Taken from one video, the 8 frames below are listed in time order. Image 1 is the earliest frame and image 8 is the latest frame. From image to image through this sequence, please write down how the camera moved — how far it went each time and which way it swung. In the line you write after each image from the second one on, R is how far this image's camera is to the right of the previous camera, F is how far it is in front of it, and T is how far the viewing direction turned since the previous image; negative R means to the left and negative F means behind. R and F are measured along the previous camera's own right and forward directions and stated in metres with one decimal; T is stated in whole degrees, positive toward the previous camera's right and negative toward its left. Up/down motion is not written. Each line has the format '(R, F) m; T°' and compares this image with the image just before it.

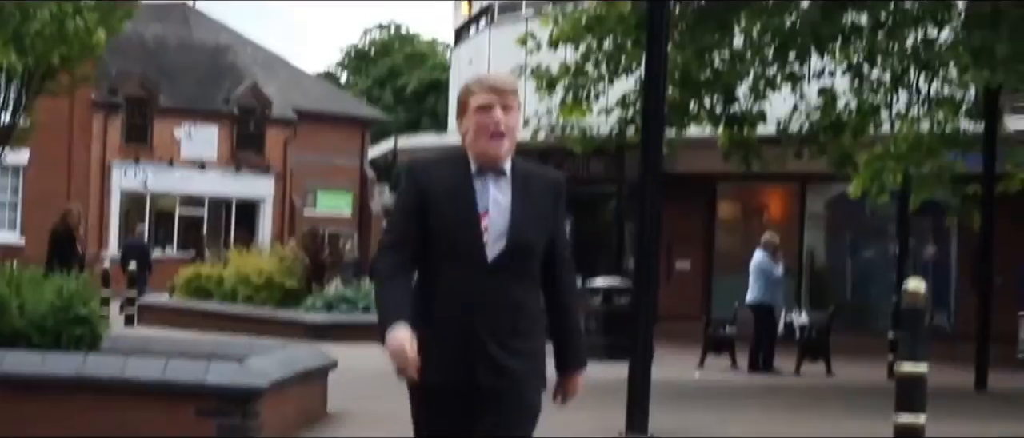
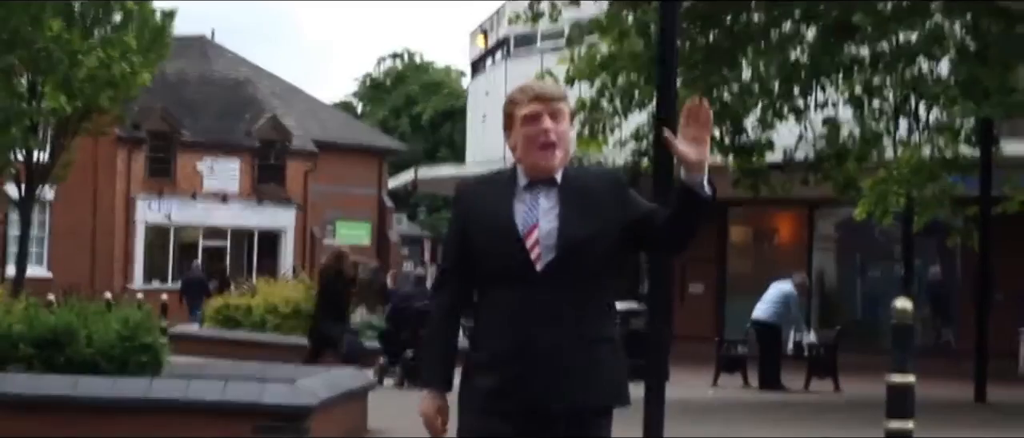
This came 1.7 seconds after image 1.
(0.0, -0.9) m; 0°
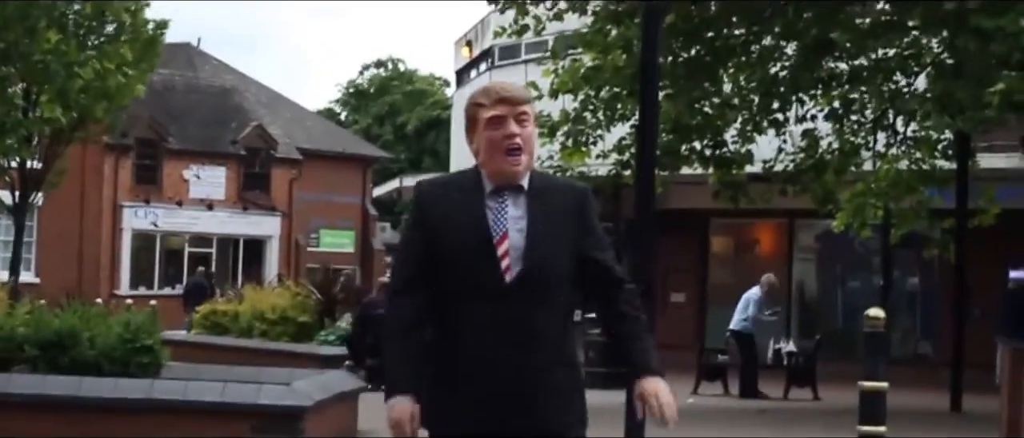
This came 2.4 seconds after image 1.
(0.0, -0.4) m; 0°
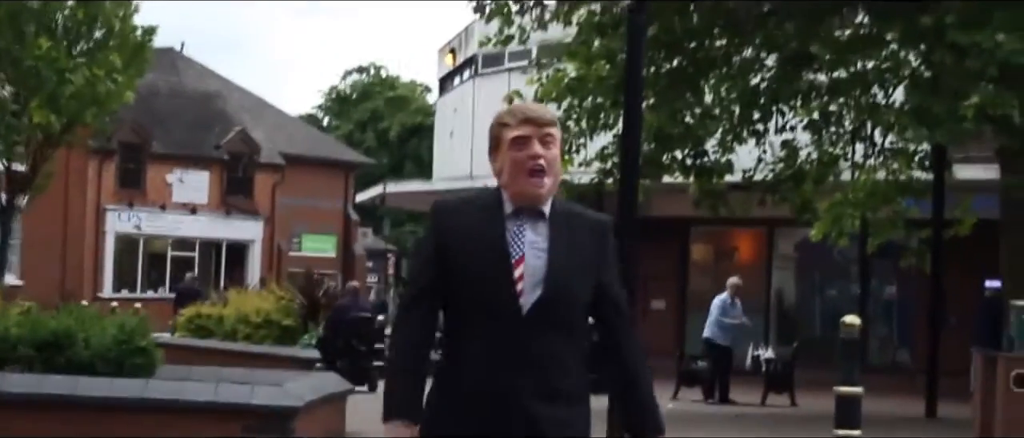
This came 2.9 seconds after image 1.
(0.0, -0.3) m; 0°
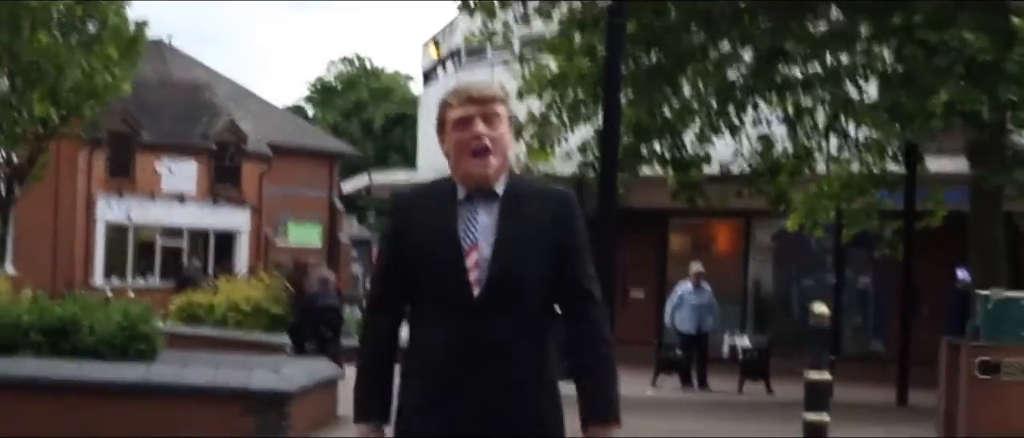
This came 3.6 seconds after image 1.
(0.0, -0.6) m; 0°
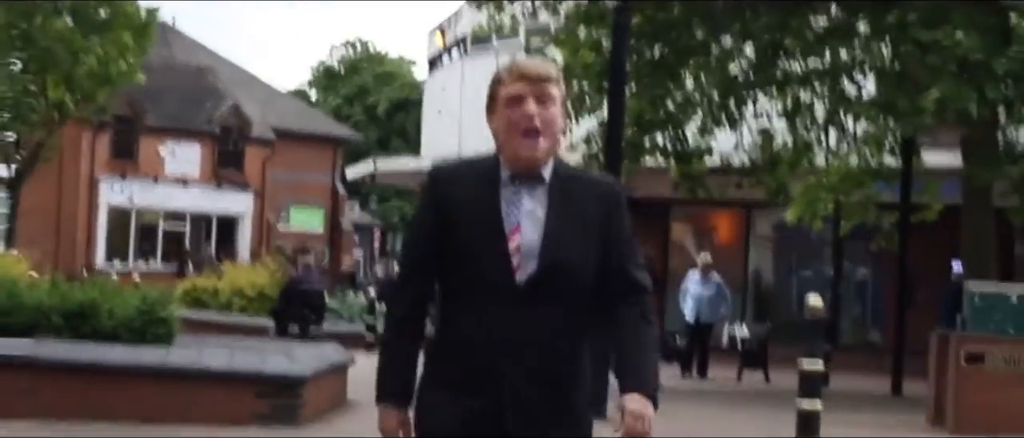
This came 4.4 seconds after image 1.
(0.0, -0.4) m; 0°
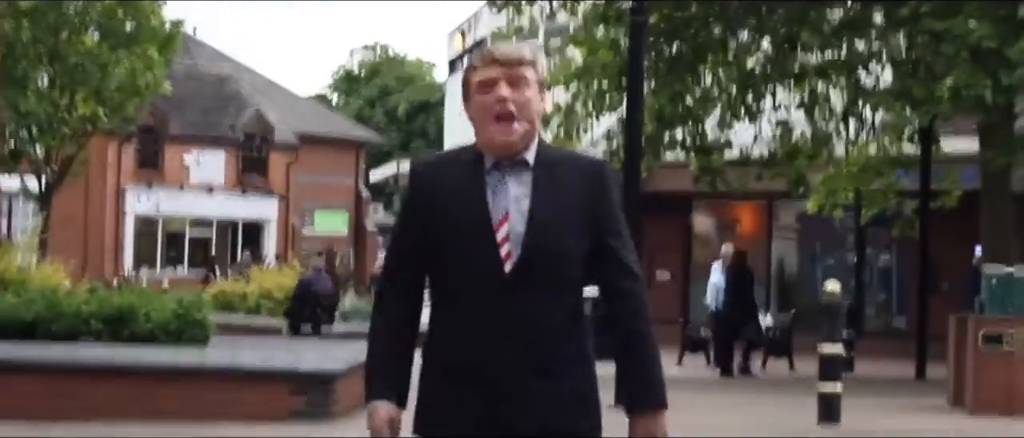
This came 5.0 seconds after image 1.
(0.0, -0.3) m; 0°
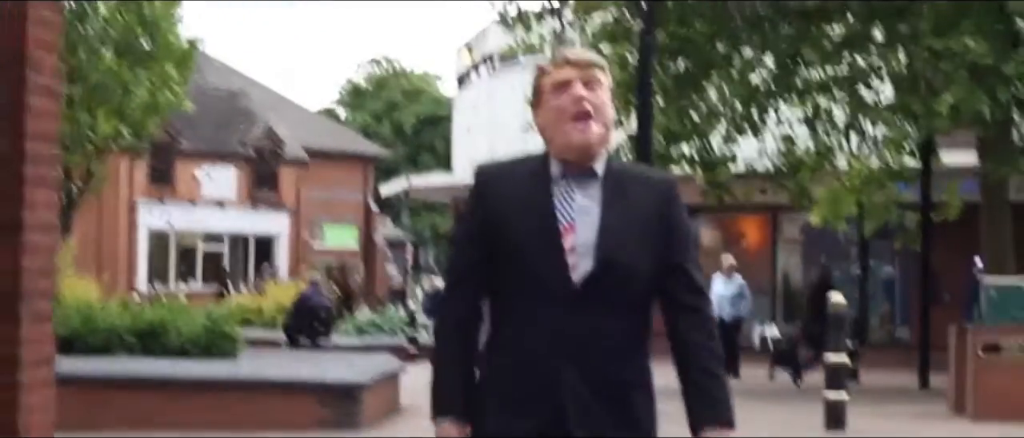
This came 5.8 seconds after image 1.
(0.0, -0.5) m; 0°
